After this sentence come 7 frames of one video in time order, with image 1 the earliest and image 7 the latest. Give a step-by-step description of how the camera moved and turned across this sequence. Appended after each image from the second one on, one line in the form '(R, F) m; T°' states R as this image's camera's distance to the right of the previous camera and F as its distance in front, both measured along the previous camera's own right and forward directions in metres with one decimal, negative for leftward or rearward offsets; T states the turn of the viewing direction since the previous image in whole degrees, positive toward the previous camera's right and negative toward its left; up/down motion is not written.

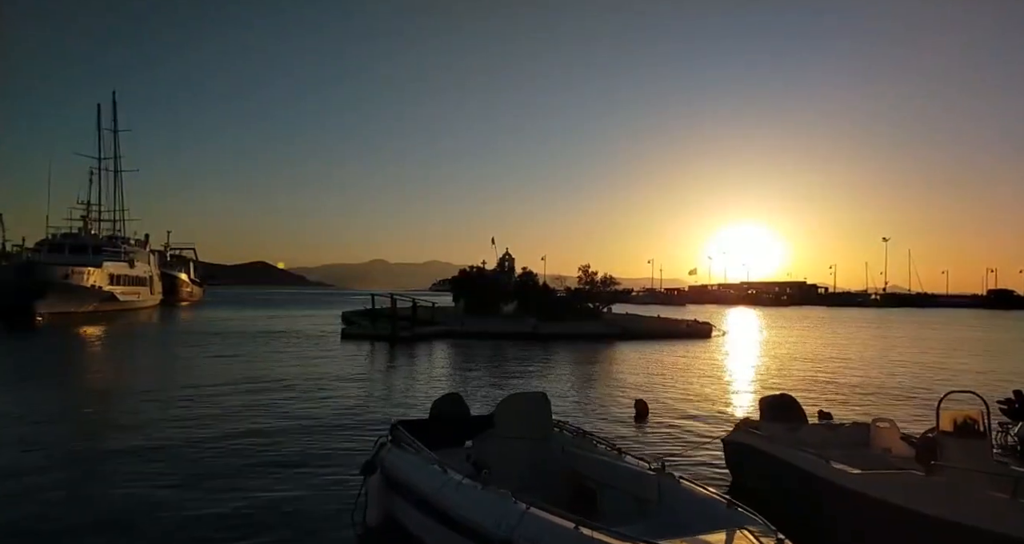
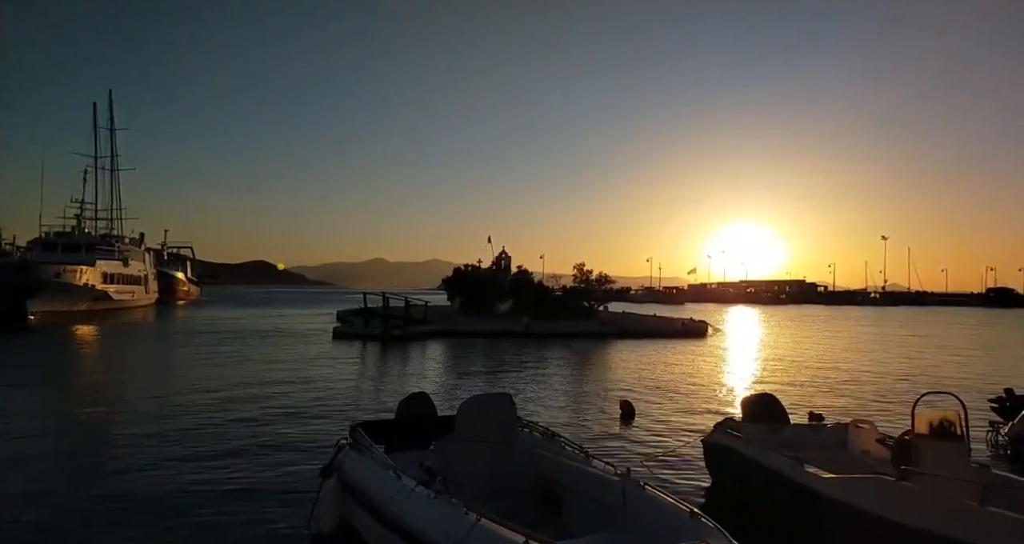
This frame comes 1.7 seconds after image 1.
(+0.4, +0.2) m; 0°
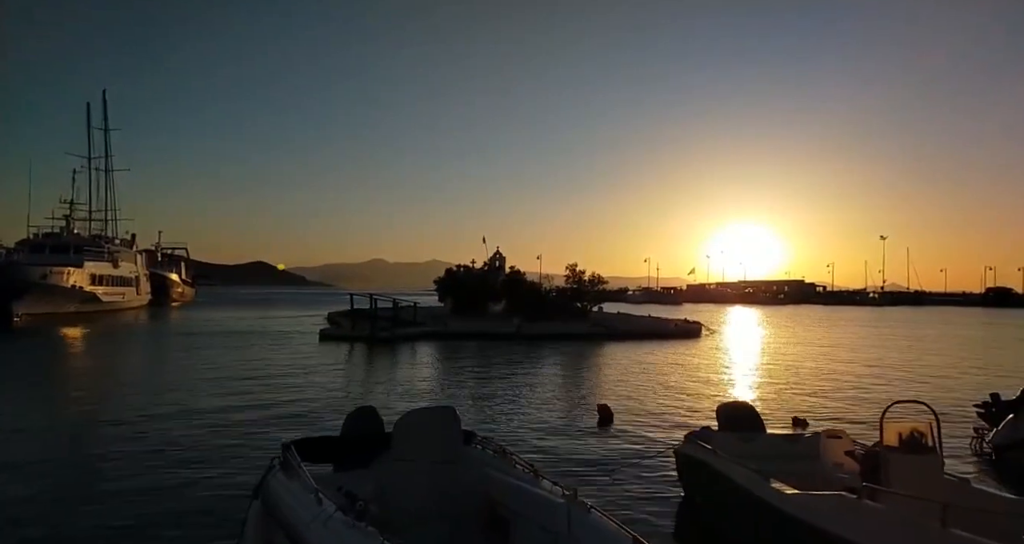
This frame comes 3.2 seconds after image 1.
(+0.5, +0.4) m; 0°
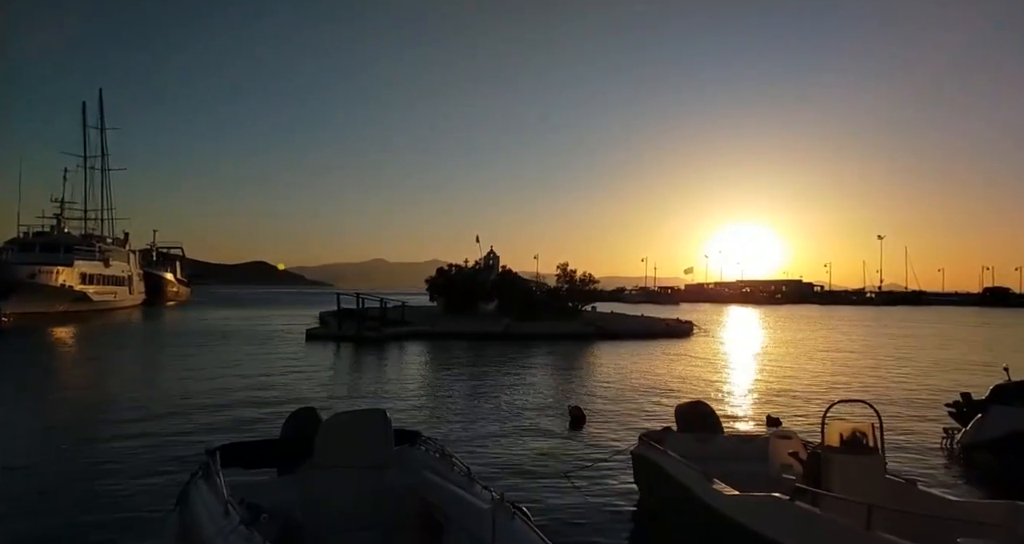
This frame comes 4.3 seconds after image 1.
(+0.6, +0.2) m; 0°
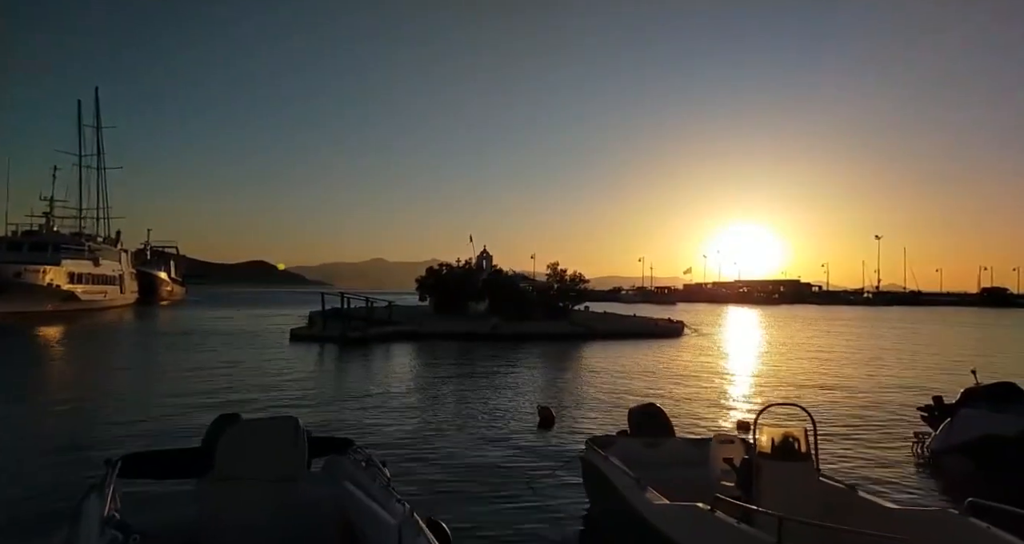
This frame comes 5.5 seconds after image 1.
(+0.7, +0.2) m; 0°
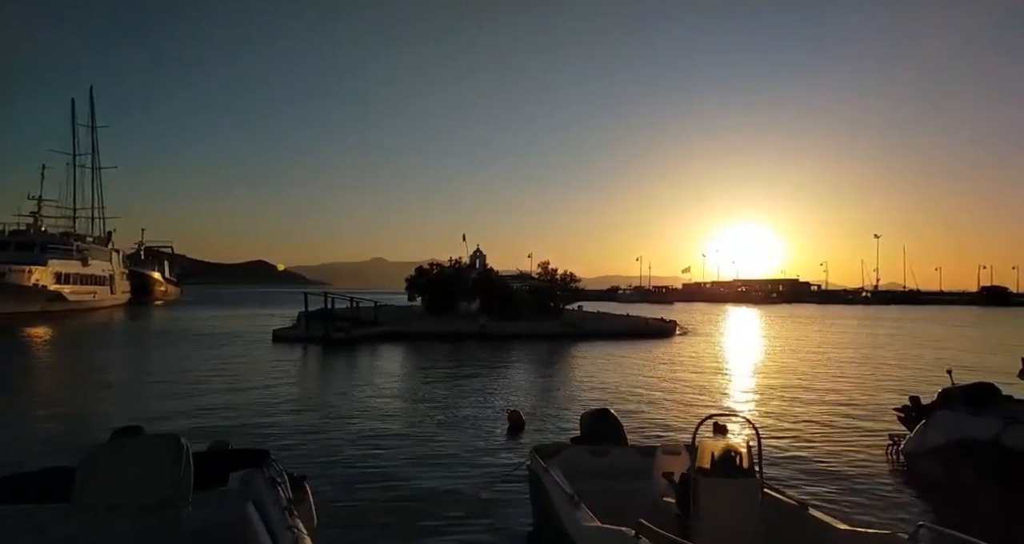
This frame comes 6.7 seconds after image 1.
(+0.7, +0.5) m; 0°
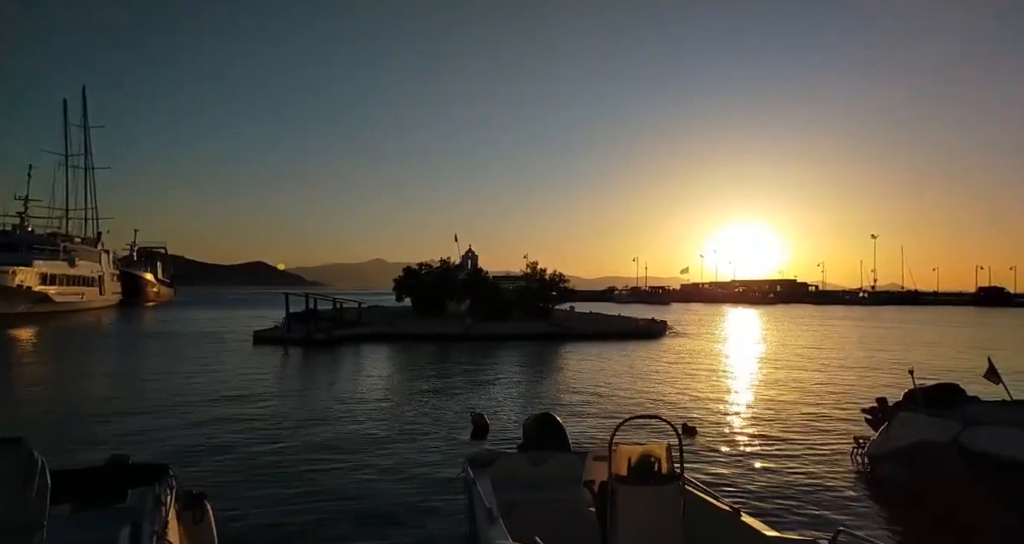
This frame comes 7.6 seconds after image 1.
(+0.7, +0.4) m; 0°
